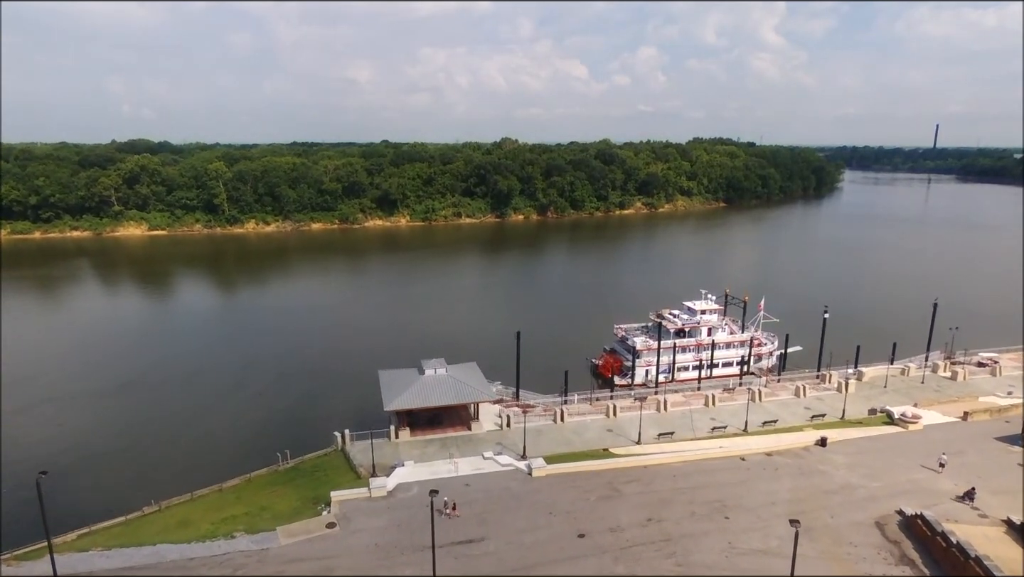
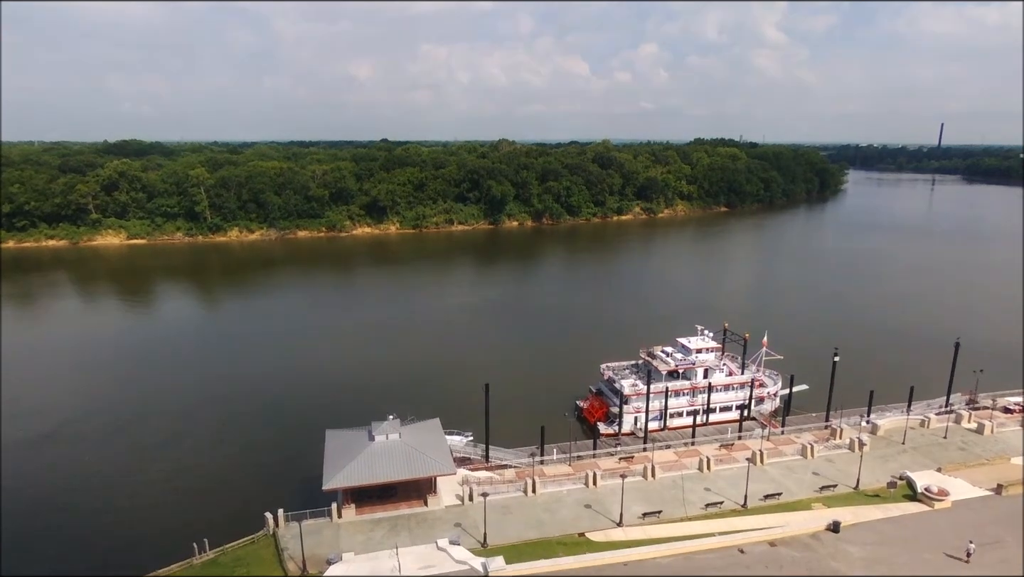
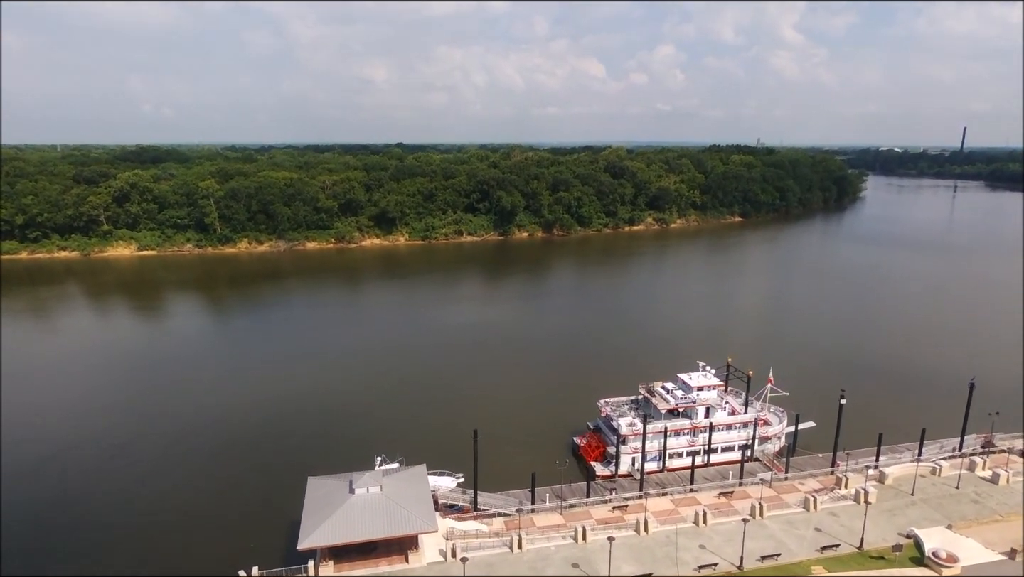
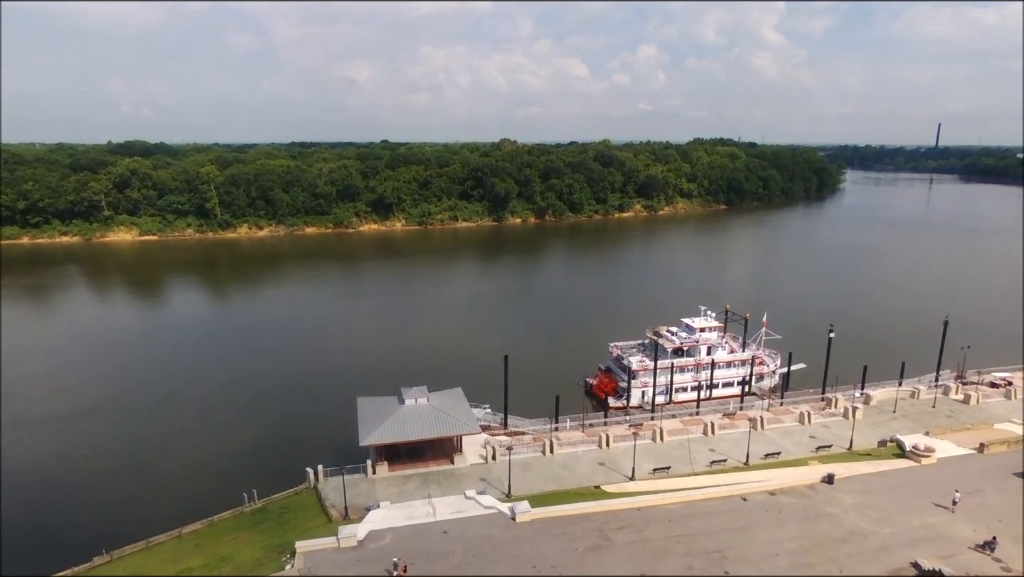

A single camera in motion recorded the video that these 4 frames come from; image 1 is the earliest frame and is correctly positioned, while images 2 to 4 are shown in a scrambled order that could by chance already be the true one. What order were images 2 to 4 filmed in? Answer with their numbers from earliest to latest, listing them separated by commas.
4, 2, 3
